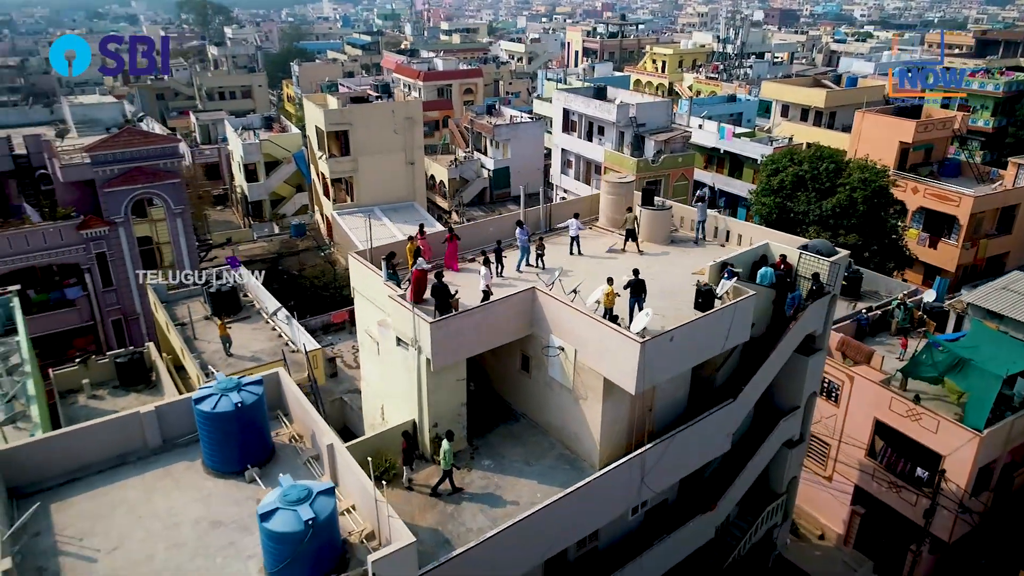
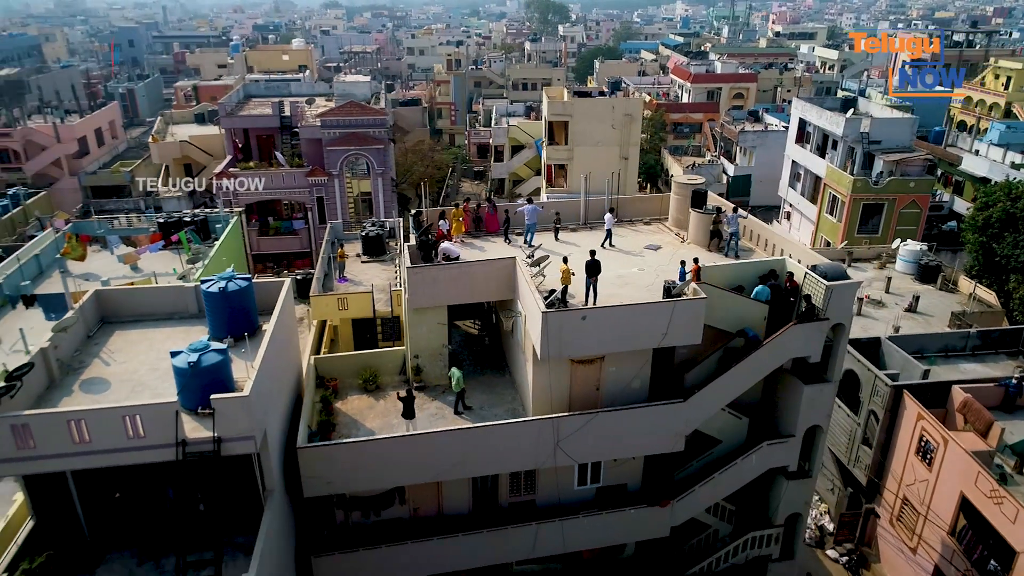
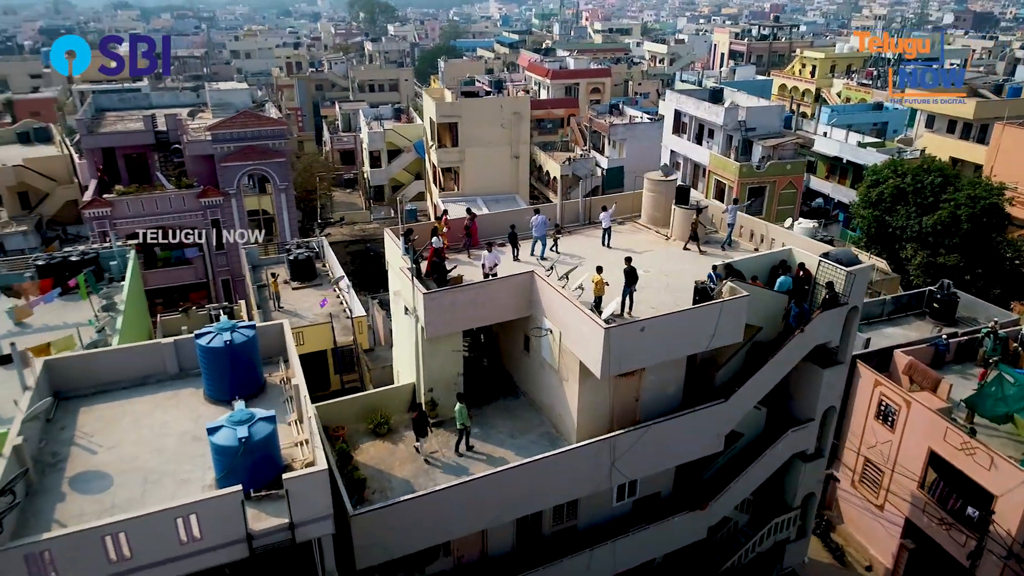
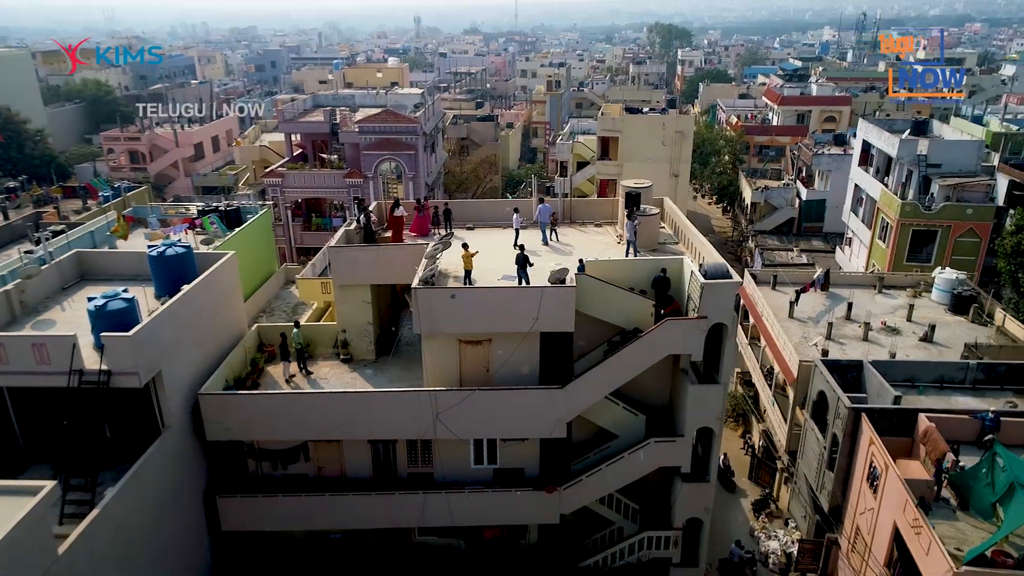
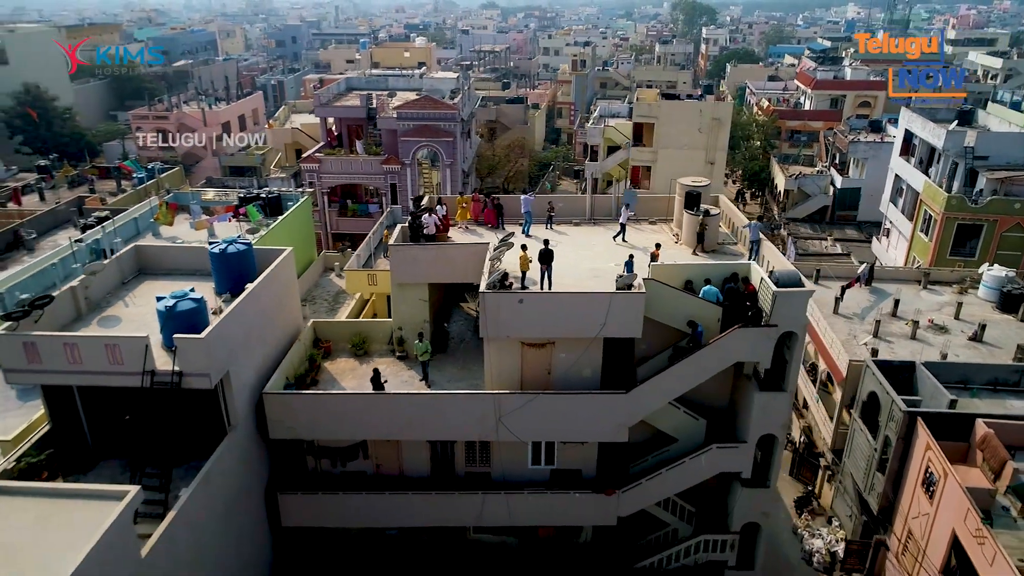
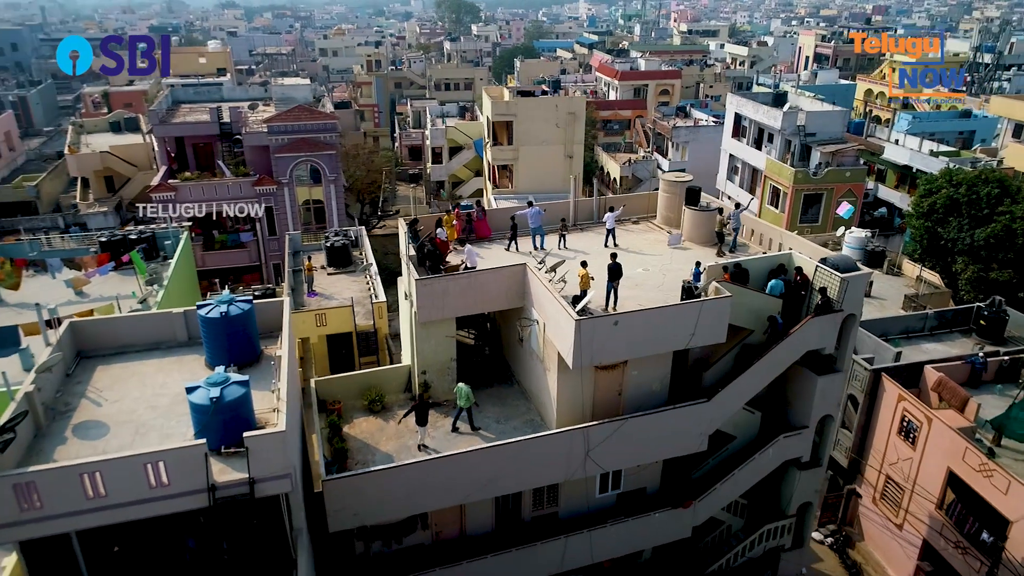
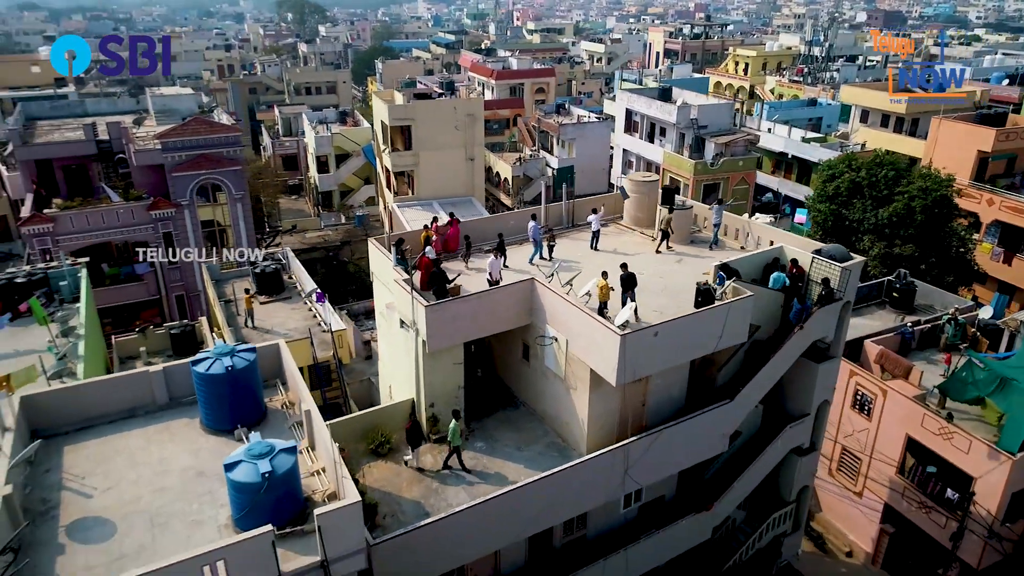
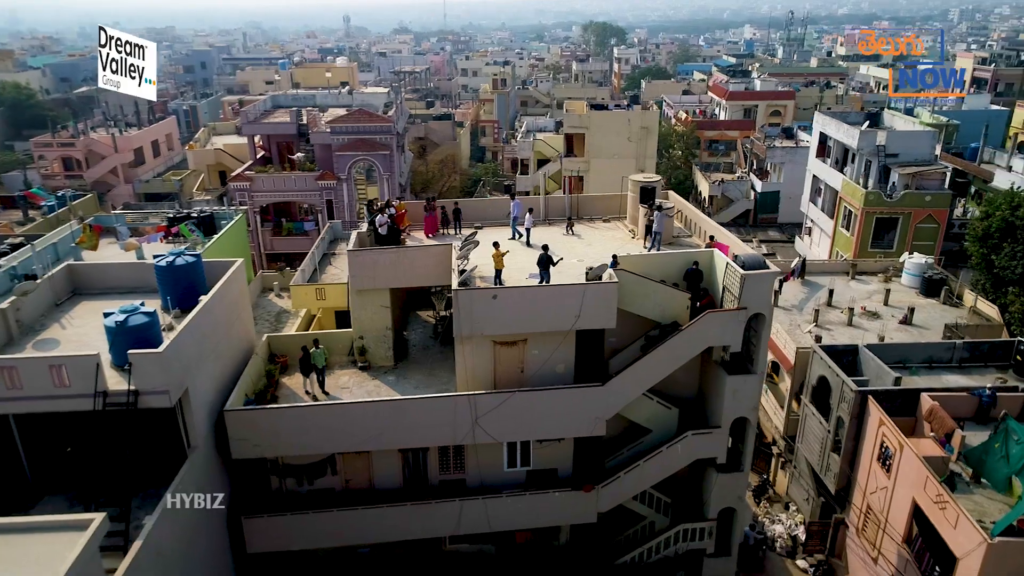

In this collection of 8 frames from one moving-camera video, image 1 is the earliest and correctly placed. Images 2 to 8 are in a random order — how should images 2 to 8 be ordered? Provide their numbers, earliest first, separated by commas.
7, 3, 6, 2, 5, 4, 8
